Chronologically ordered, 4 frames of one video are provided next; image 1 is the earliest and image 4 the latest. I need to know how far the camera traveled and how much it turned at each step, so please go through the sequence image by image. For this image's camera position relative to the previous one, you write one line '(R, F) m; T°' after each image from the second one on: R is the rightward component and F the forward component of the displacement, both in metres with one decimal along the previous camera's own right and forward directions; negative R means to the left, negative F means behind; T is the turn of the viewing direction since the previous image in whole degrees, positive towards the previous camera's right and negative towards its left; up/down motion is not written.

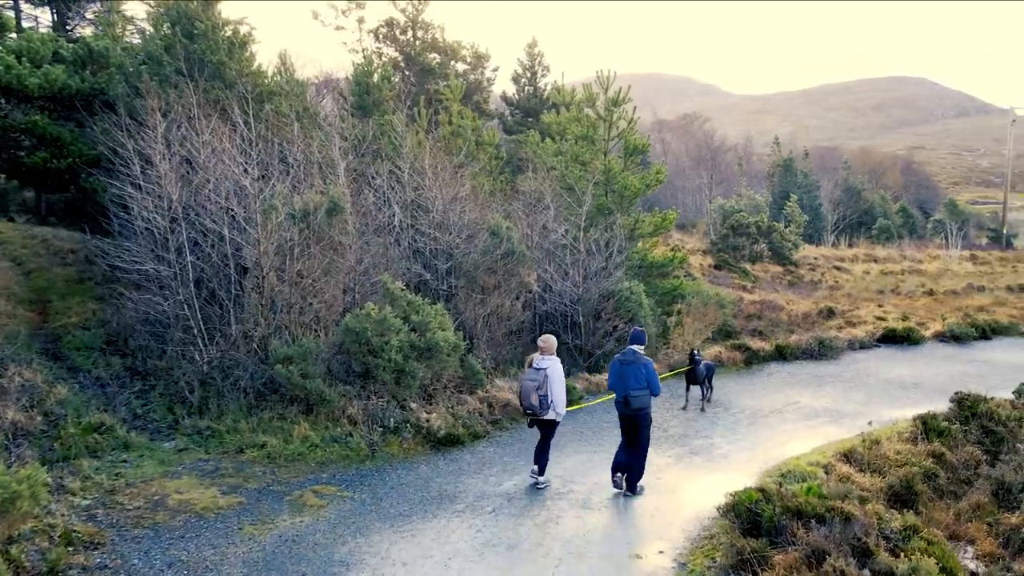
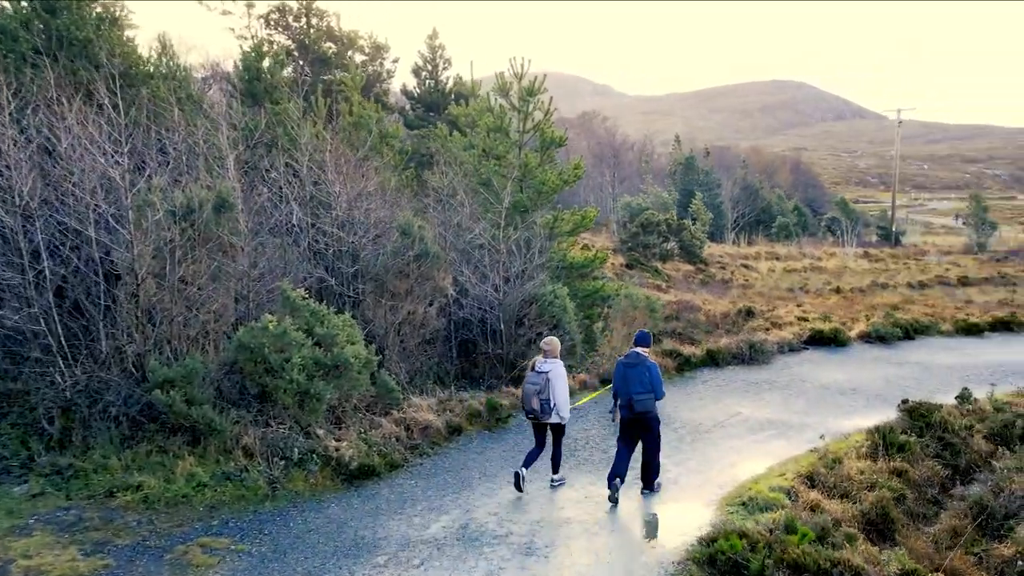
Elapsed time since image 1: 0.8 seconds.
(-0.2, +1.2) m; +7°
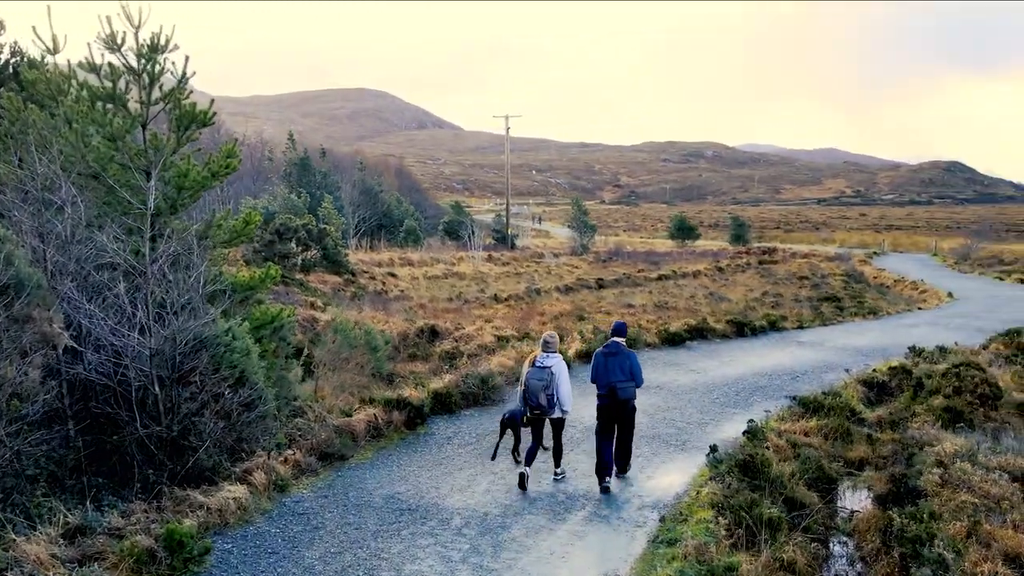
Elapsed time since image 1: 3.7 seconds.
(-0.7, +3.6) m; +26°
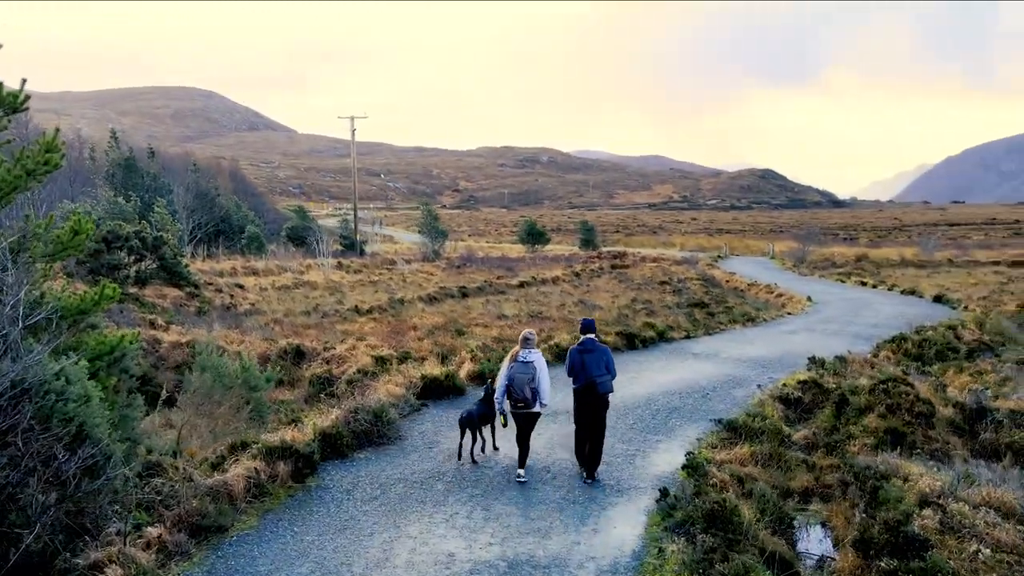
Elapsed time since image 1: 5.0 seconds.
(-0.6, +1.4) m; +10°
